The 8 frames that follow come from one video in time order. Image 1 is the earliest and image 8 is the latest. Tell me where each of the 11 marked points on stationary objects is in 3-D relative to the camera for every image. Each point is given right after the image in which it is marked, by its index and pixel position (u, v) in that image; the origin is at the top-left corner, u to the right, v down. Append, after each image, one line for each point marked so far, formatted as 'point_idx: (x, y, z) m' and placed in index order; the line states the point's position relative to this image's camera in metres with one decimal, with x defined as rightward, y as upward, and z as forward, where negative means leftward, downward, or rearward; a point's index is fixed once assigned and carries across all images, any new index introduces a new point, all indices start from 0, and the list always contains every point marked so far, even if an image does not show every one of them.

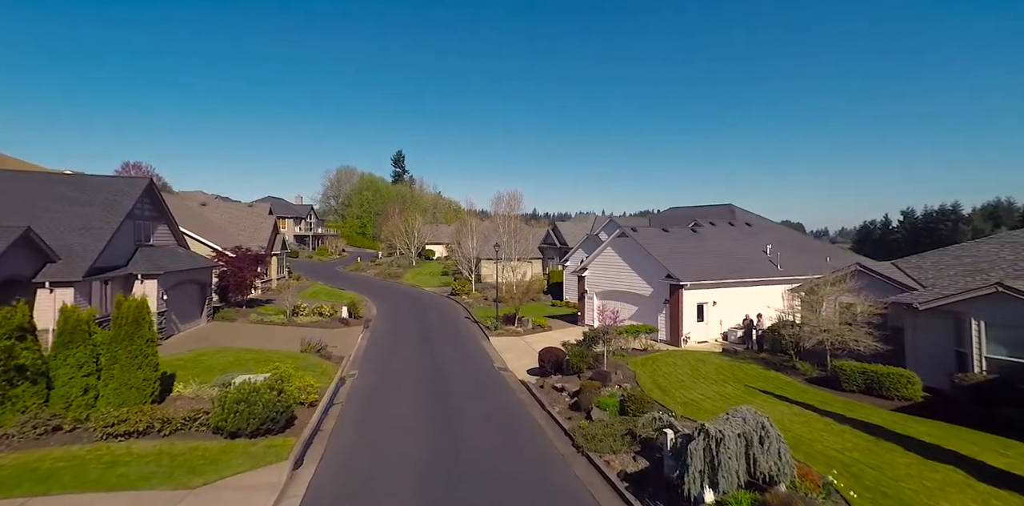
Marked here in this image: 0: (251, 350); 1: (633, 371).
0: (-9.2, -3.4, +19.3) m
1: (+4.1, -3.9, +18.2) m
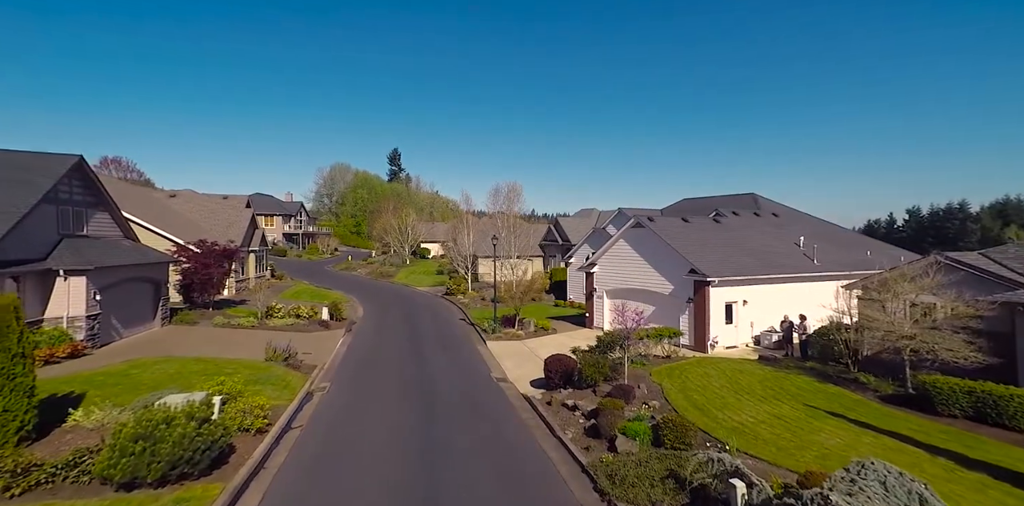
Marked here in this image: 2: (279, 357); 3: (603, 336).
0: (-9.2, -3.2, +16.2) m
1: (+4.1, -3.6, +15.1) m
2: (-7.7, -3.4, +18.1) m
3: (+2.9, -2.7, +17.6) m
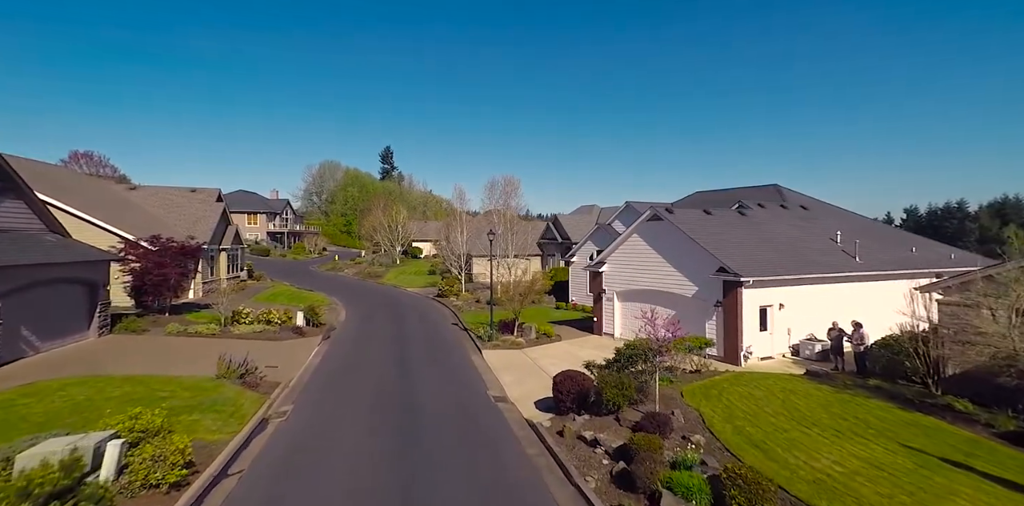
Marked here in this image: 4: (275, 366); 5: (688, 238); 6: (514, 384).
0: (-9.1, -3.0, +13.1) m
1: (+4.1, -3.5, +12.2) m
2: (-7.6, -3.3, +15.0) m
3: (+3.0, -2.5, +14.6) m
4: (-7.6, -3.7, +17.7) m
5: (+6.2, +0.5, +19.3) m
6: (+0.1, -4.0, +16.9) m
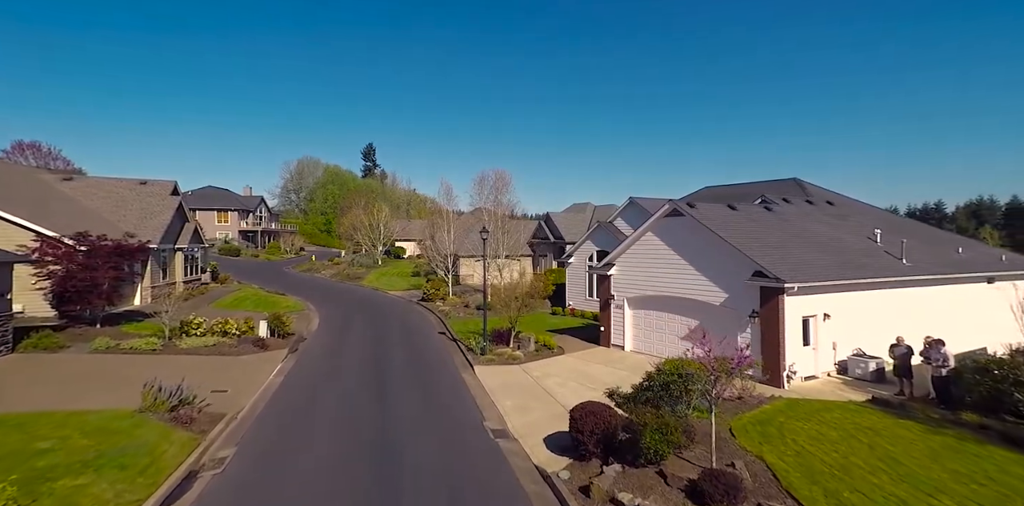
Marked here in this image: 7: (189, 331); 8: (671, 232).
0: (-9.0, -3.1, +9.9) m
1: (+4.3, -3.5, +9.3) m
2: (-7.6, -3.3, +11.8) m
3: (+3.0, -2.5, +11.7) m
4: (-7.6, -3.7, +14.5) m
5: (+6.1, +0.5, +16.5) m
6: (+0.1, -4.1, +14.0) m
7: (-11.5, -2.7, +19.5) m
8: (+5.2, +0.7, +17.9) m
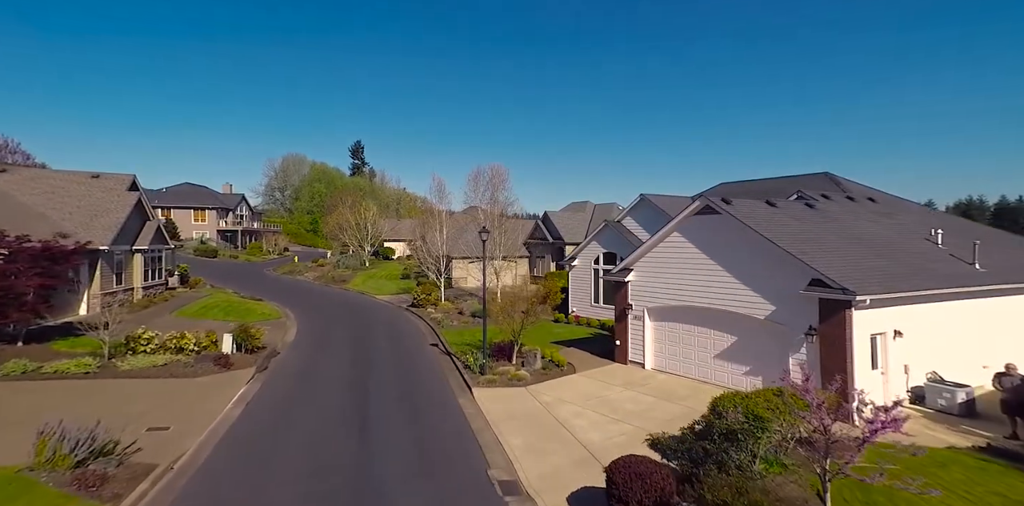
0: (-8.7, -3.2, +7.0) m
1: (+4.6, -3.6, +6.6) m
2: (-7.3, -3.4, +8.9) m
3: (+3.3, -2.6, +9.0) m
4: (-7.4, -3.8, +11.6) m
5: (+6.3, +0.4, +13.9) m
6: (+0.3, -4.2, +11.2) m
7: (-11.4, -2.8, +16.6) m
8: (+5.4, +0.6, +15.2) m
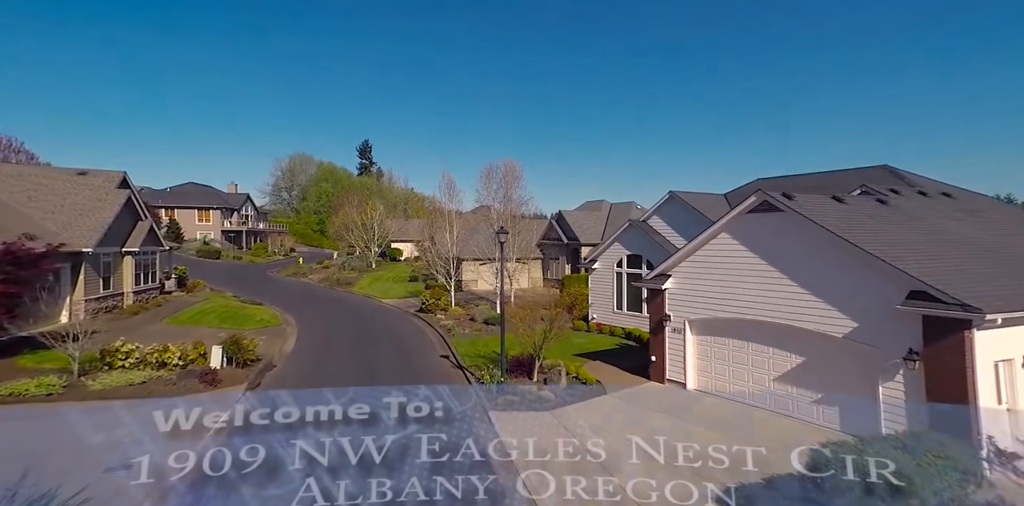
0: (-8.2, -3.2, +5.1) m
1: (+5.1, -3.7, +4.6) m
2: (-6.8, -3.5, +7.0) m
3: (+3.8, -2.8, +7.0) m
4: (-6.8, -3.9, +9.7) m
5: (+6.9, +0.3, +11.8) m
6: (+0.8, -4.3, +9.2) m
7: (-10.8, -2.9, +14.7) m
8: (+6.0, +0.5, +13.1) m
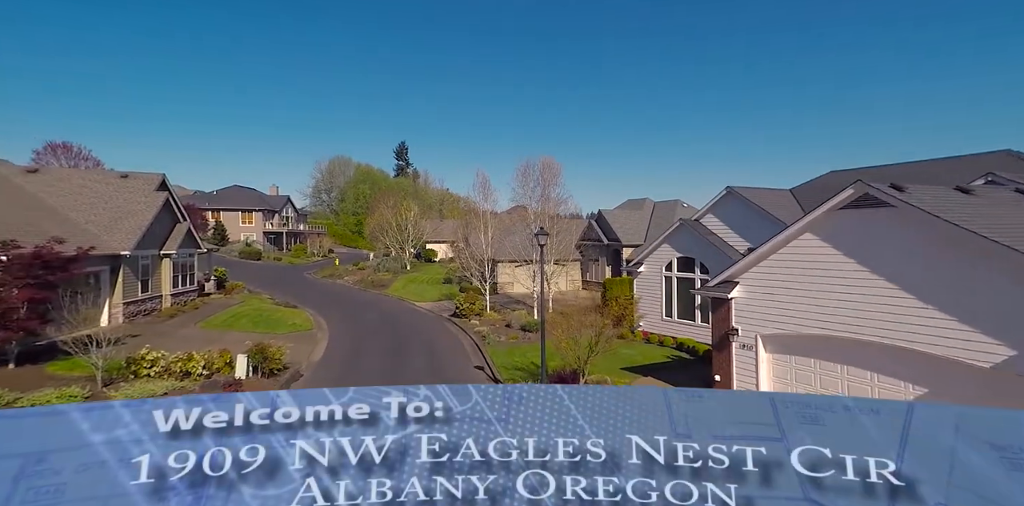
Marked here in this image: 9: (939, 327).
0: (-7.7, -3.3, +4.5) m
1: (+5.5, -3.8, +3.1) m
2: (-6.2, -3.6, +6.3) m
3: (+4.4, -2.8, +5.6) m
4: (-6.0, -3.9, +9.0) m
5: (+7.8, +0.2, +10.2) m
6: (+1.6, -4.3, +8.0) m
7: (-9.6, -3.0, +14.2) m
8: (+7.0, +0.4, +11.6) m
9: (+7.6, -1.3, +10.6) m
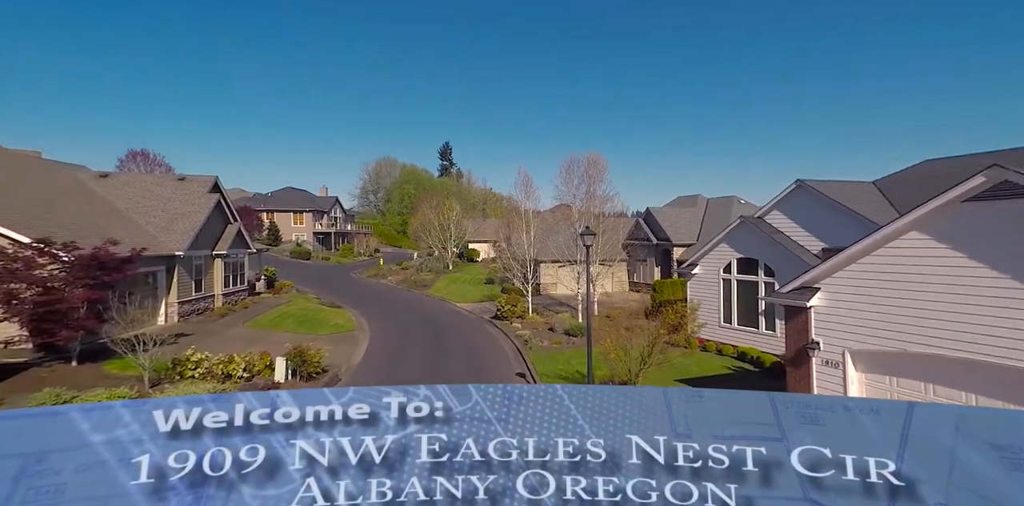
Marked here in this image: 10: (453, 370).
0: (-7.4, -3.4, +4.6) m
1: (+5.7, -3.8, +2.2) m
2: (-5.7, -3.6, +6.3) m
3: (+4.8, -2.8, +4.7) m
4: (-5.3, -4.0, +9.0) m
5: (+8.5, +0.2, +9.1) m
6: (+2.2, -4.4, +7.4) m
7: (-8.5, -3.0, +14.5) m
8: (+7.8, +0.4, +10.5) m
9: (+8.4, -1.3, +9.5) m
10: (-1.6, -3.8, +17.0) m
